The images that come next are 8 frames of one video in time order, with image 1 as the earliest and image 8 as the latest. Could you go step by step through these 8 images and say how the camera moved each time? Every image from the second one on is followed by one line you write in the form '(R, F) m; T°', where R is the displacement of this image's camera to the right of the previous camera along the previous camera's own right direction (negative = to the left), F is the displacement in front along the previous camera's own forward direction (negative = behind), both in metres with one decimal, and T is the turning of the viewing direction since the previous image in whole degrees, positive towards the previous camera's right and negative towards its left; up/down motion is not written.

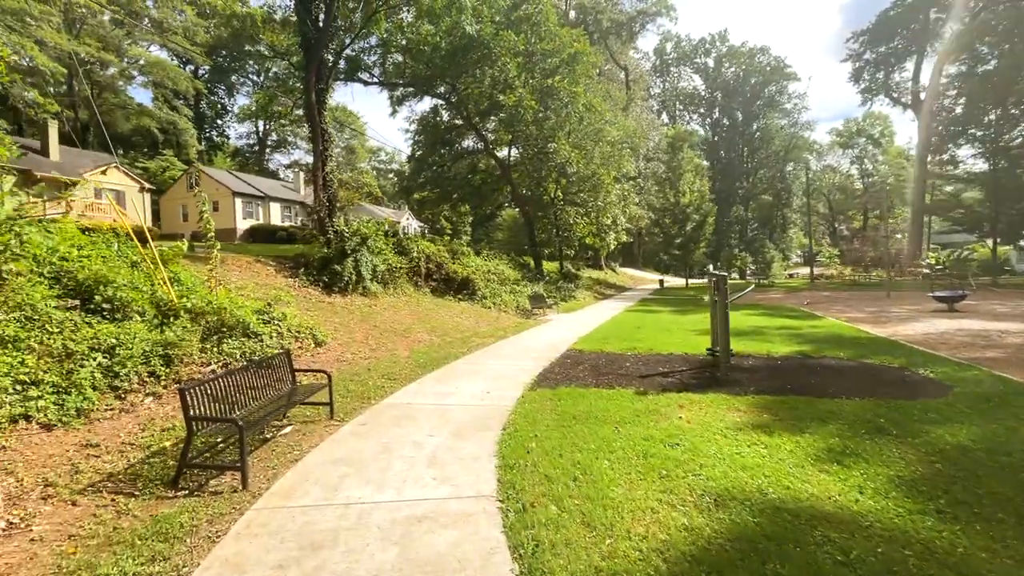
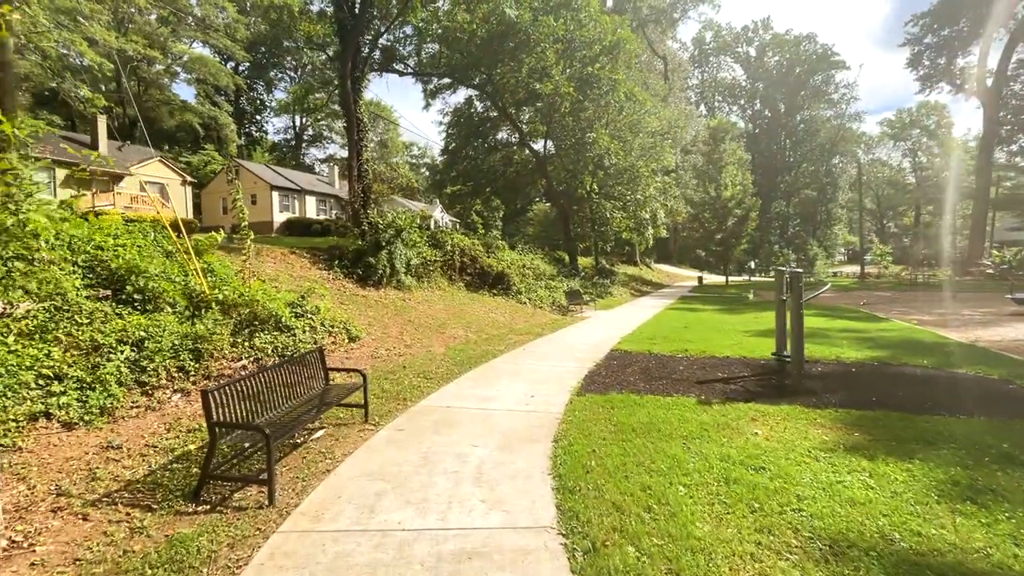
(-0.3, +0.6) m; -3°
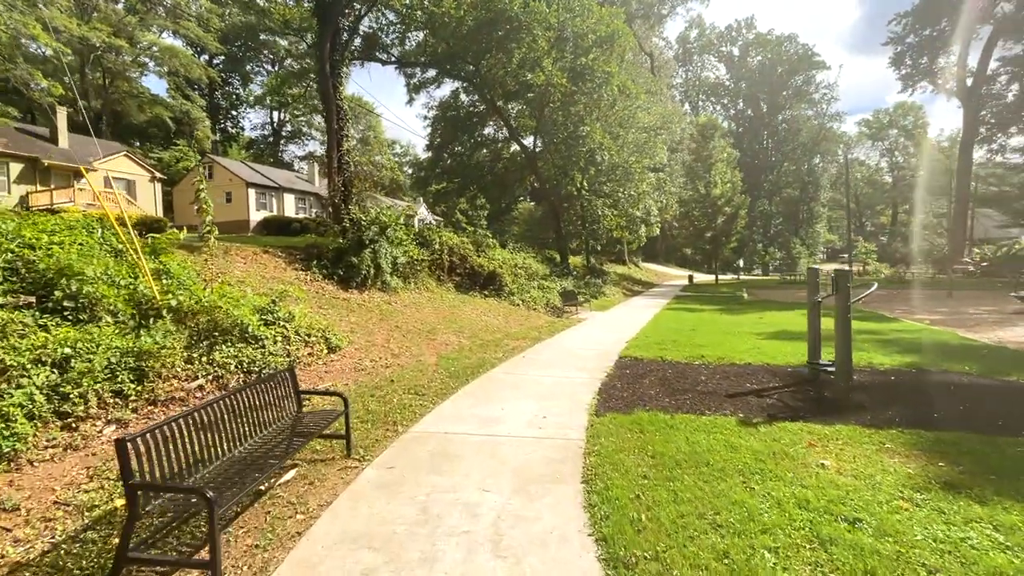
(-0.3, +1.0) m; +2°
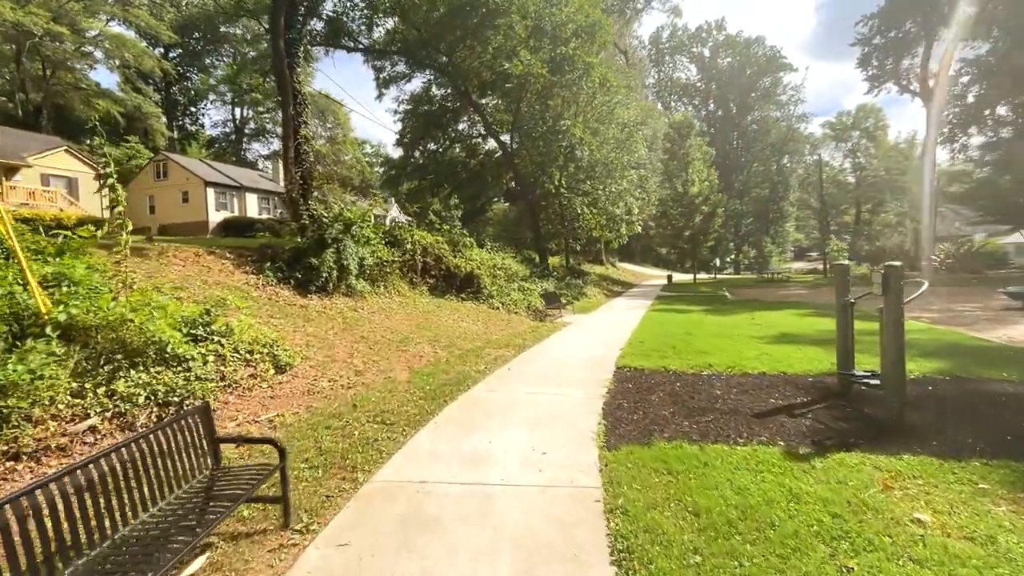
(-0.1, +1.2) m; +3°
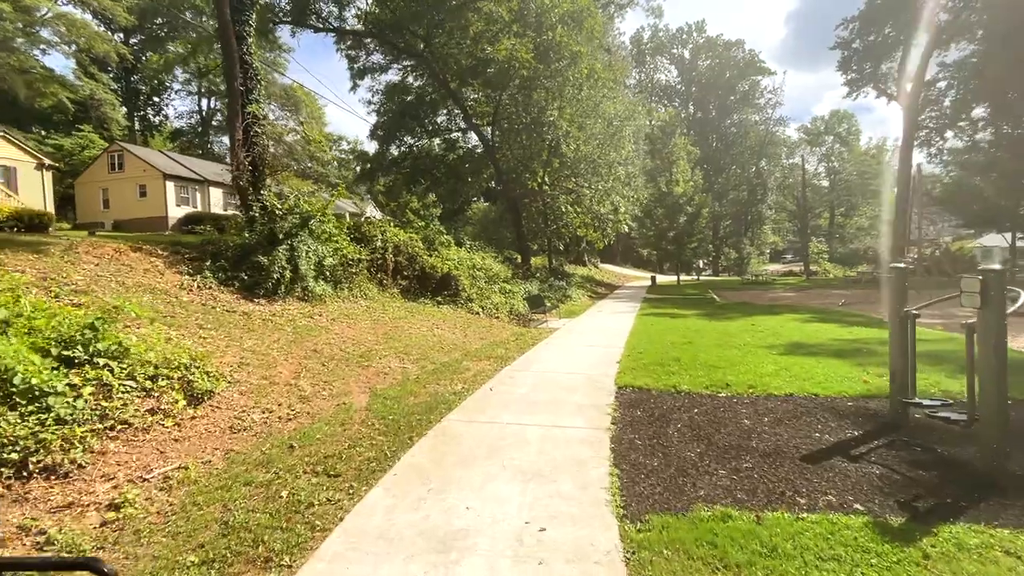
(-0.1, +1.3) m; +2°
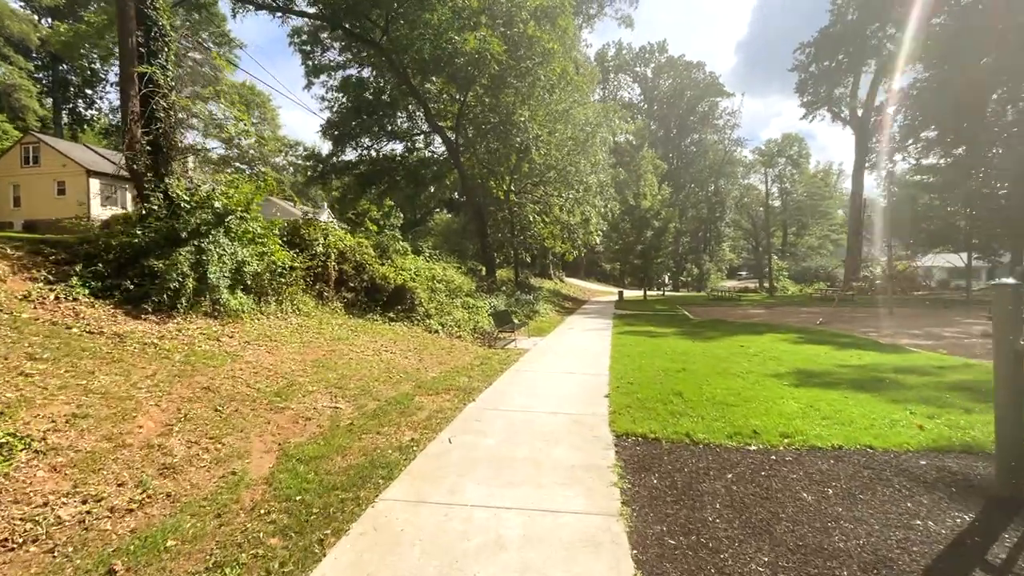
(-0.1, +1.7) m; +5°
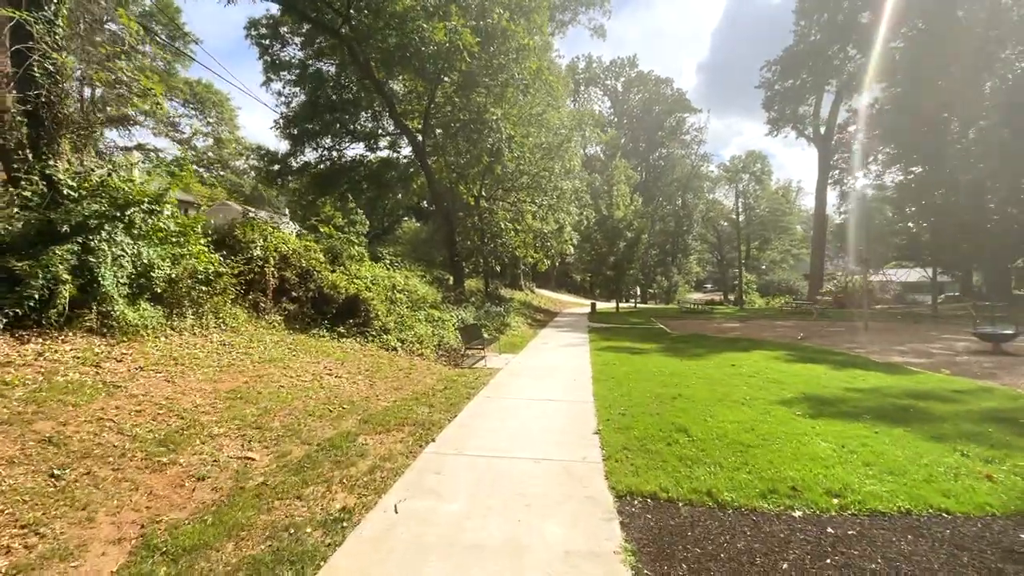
(0.0, +1.4) m; +4°
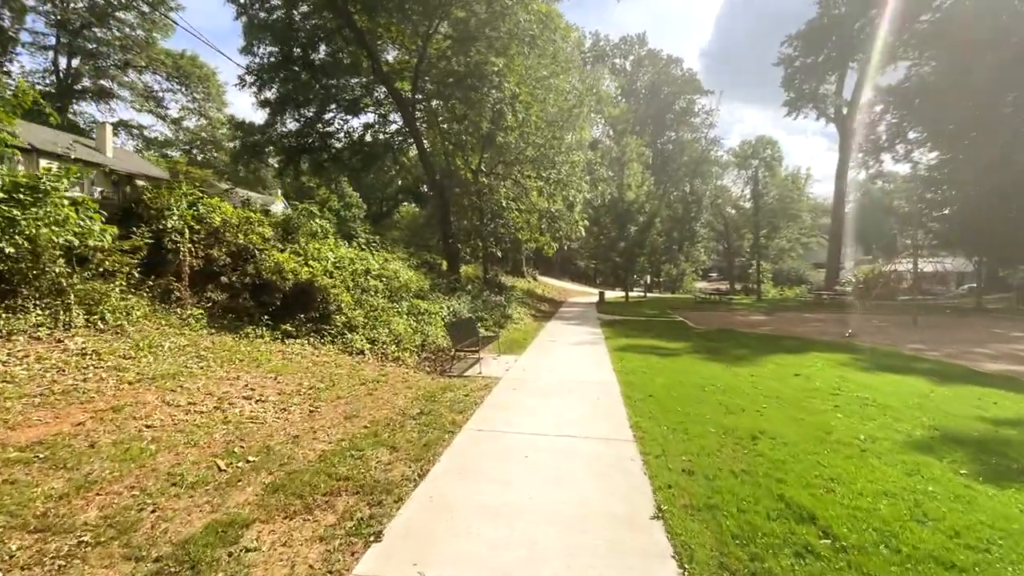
(0.0, +2.5) m; 0°
